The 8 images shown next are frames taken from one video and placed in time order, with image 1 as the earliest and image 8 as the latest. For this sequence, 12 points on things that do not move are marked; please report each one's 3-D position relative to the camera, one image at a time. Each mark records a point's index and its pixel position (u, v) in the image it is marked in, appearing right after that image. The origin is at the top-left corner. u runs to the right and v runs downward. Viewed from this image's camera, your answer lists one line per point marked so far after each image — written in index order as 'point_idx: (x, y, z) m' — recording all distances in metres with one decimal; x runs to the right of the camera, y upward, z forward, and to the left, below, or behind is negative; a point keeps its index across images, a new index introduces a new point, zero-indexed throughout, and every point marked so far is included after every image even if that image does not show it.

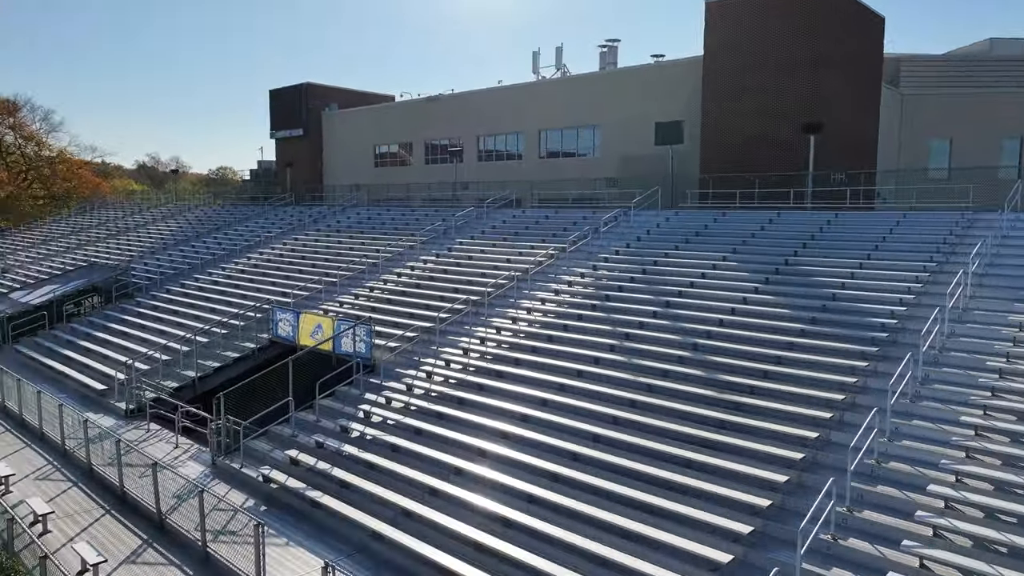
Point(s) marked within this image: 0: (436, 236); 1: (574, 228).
0: (-2.1, +1.5, +19.9) m
1: (+1.6, +1.5, +17.8) m
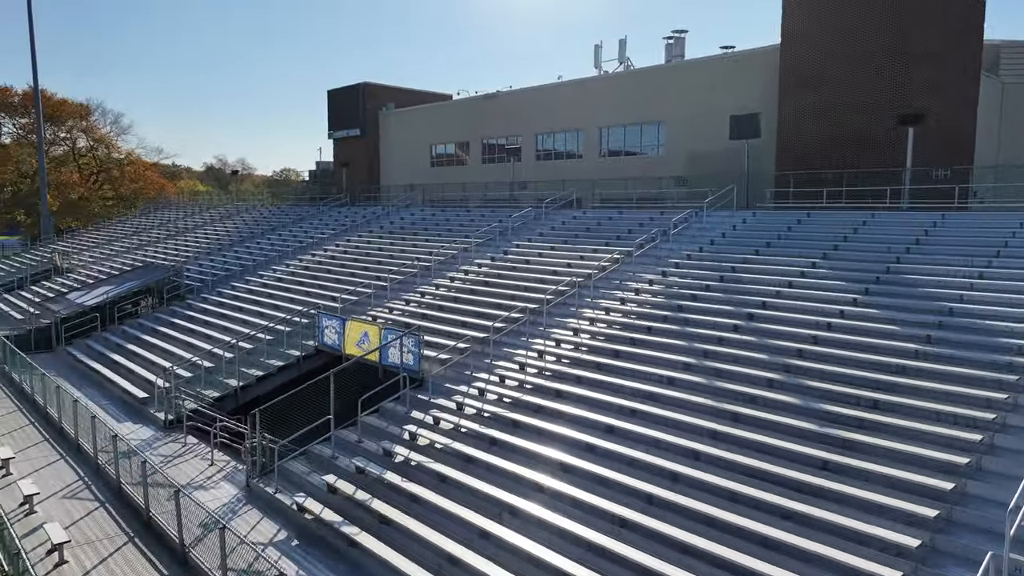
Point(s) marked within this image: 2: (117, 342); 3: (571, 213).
0: (-0.5, +1.4, +18.9) m
1: (+3.0, +1.4, +16.4) m
2: (-10.0, -1.4, +17.6) m
3: (+1.6, +2.1, +19.6) m
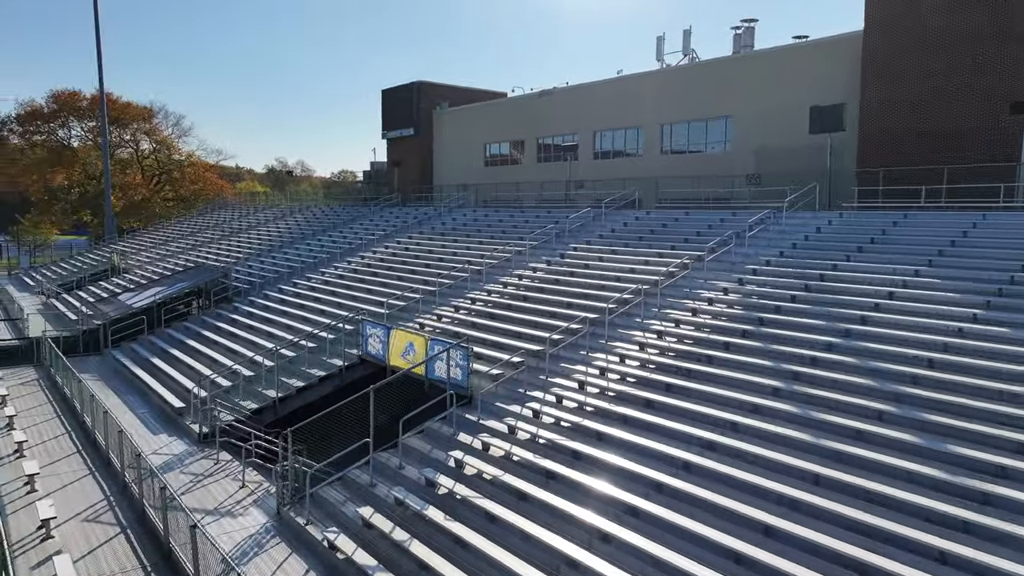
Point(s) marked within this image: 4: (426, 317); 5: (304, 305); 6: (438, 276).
0: (+0.9, +1.2, +17.7) m
1: (+4.2, +1.2, +15.0) m
2: (-8.6, -1.5, +17.2) m
3: (+3.1, +1.9, +18.3) m
4: (-1.8, -0.6, +14.6) m
5: (-5.3, -0.4, +17.9) m
6: (-1.8, +0.3, +17.3) m
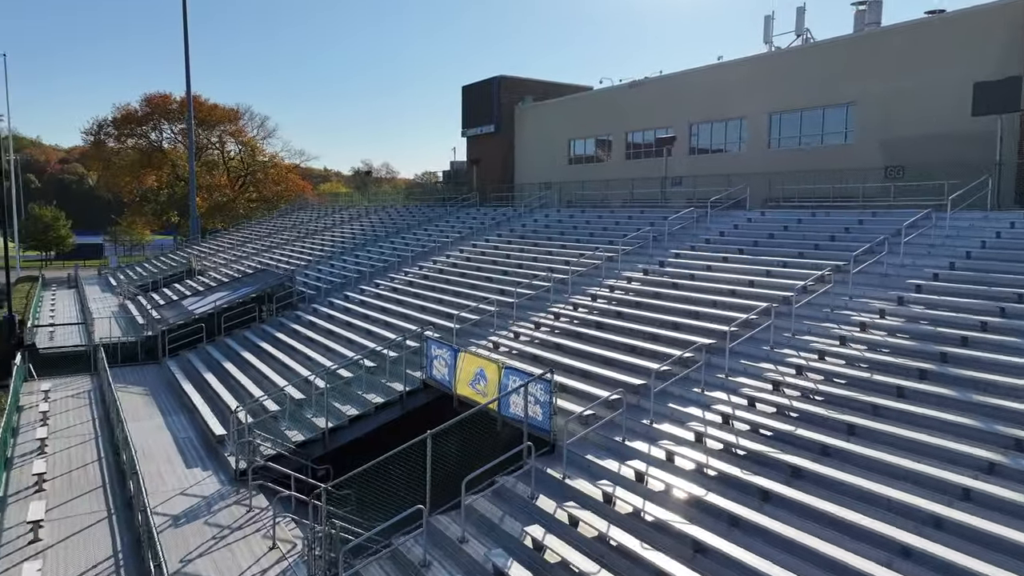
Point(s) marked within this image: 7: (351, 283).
0: (+2.8, +1.0, +15.3) m
1: (+5.9, +0.9, +12.2) m
2: (-6.7, -1.6, +15.9) m
3: (+5.1, +1.6, +15.6) m
4: (-0.2, -0.9, +12.5) m
5: (-3.3, -0.6, +16.2) m
6: (+0.1, +0.1, +15.2) m
7: (-4.5, +0.1, +19.6) m
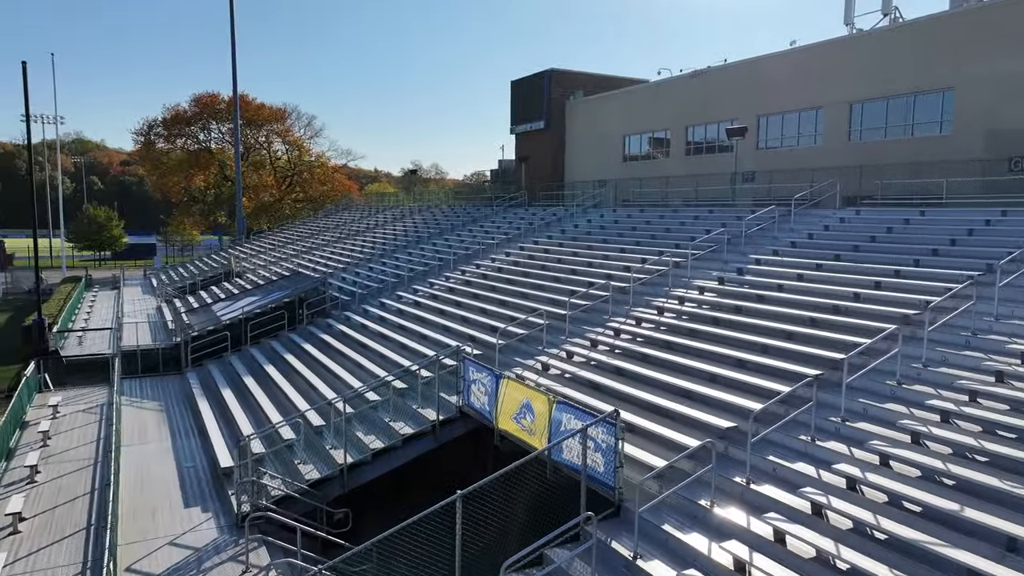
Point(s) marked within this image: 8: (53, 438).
0: (+3.8, +0.8, +13.3) m
1: (+6.6, +0.7, +10.0) m
2: (-5.7, -1.8, +14.5) m
3: (+6.2, +1.4, +13.4) m
4: (+0.6, -1.0, +10.7) m
5: (-2.2, -0.8, +14.6) m
6: (+1.1, -0.1, +13.3) m
7: (-3.2, 0.0, +18.1) m
8: (-7.7, -2.5, +11.8) m
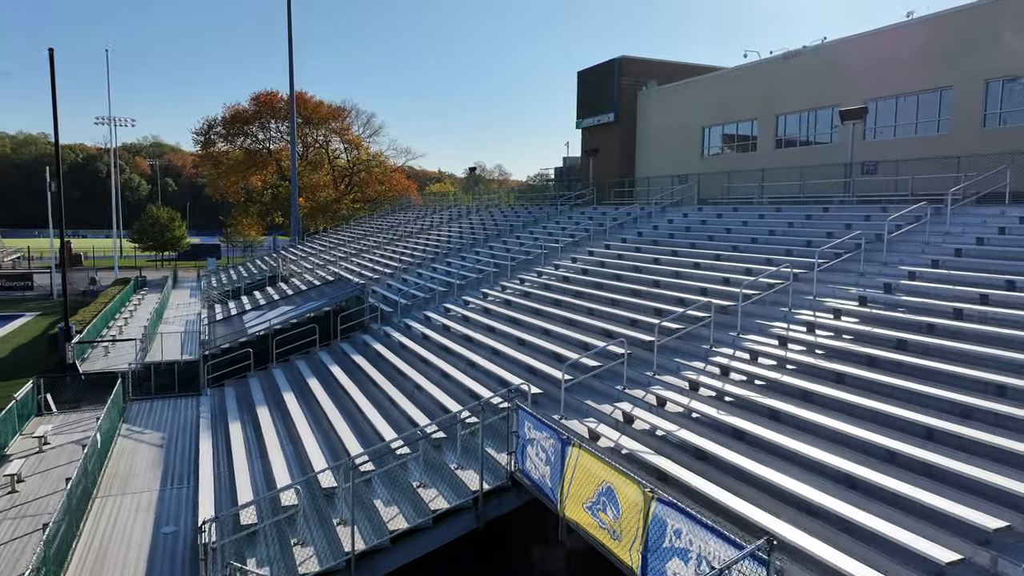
0: (+4.9, +0.5, +10.2) m
1: (+7.4, +0.4, +6.8) m
2: (-4.5, -2.0, +12.3) m
3: (+7.2, +1.1, +10.2) m
4: (+1.4, -1.3, +8.0) m
5: (-1.1, -1.0, +12.1) m
6: (+2.1, -0.4, +10.5) m
7: (-1.7, -0.3, +15.7) m
8: (-6.8, -2.7, +9.8) m
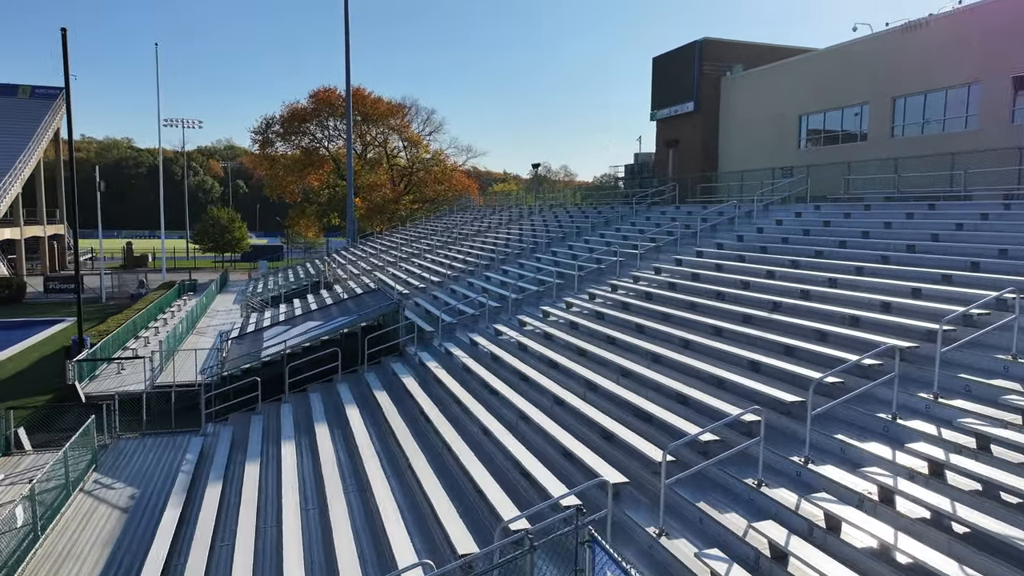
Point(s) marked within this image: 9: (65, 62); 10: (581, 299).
0: (+5.6, +0.1, +6.8) m
1: (+7.7, 0.0, +3.1) m
2: (-3.6, -2.2, +9.7) m
3: (+7.9, +0.8, +6.6) m
4: (+1.9, -1.6, +4.9) m
5: (-0.2, -1.3, +9.2) m
6: (+2.8, -0.7, +7.4) m
7: (-0.5, -0.5, +12.8) m
8: (-6.1, -2.9, +7.5) m
9: (-10.6, +5.4, +16.7) m
10: (+1.2, -0.2, +12.0) m
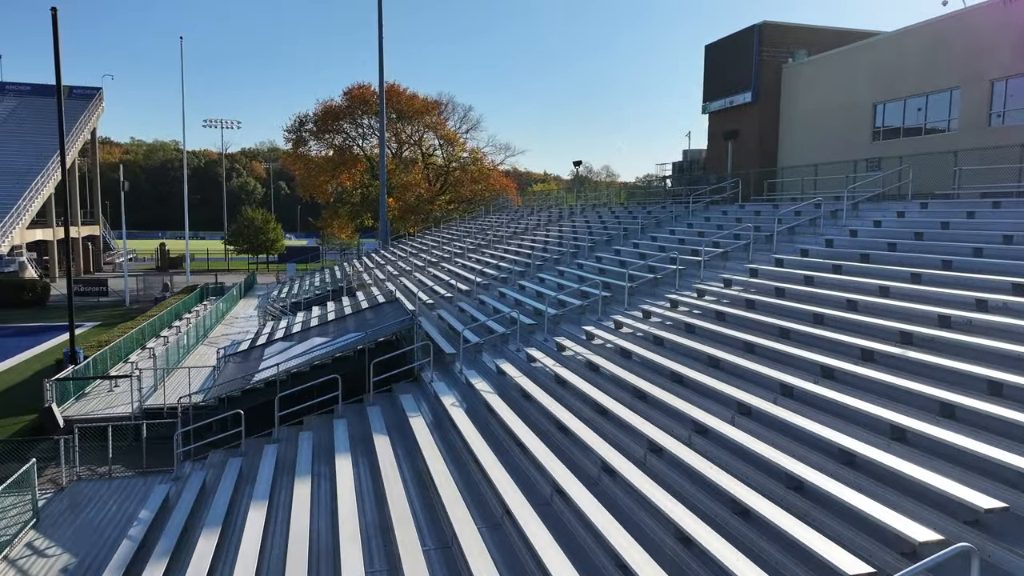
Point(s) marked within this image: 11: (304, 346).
0: (+5.8, -0.1, +4.3) m
1: (+7.7, -0.2, +0.5) m
2: (-3.2, -2.4, +7.7) m
3: (+8.1, +0.5, +3.9) m
4: (+2.0, -1.8, +2.6) m
5: (+0.2, -1.5, +7.1) m
6: (+3.1, -0.9, +5.0) m
7: (0.0, -0.8, +10.6) m
8: (-5.9, -3.1, +5.6) m
9: (-9.7, +5.2, +15.1) m
10: (+1.7, -0.4, +9.7) m
11: (-3.8, -1.0, +12.7) m
